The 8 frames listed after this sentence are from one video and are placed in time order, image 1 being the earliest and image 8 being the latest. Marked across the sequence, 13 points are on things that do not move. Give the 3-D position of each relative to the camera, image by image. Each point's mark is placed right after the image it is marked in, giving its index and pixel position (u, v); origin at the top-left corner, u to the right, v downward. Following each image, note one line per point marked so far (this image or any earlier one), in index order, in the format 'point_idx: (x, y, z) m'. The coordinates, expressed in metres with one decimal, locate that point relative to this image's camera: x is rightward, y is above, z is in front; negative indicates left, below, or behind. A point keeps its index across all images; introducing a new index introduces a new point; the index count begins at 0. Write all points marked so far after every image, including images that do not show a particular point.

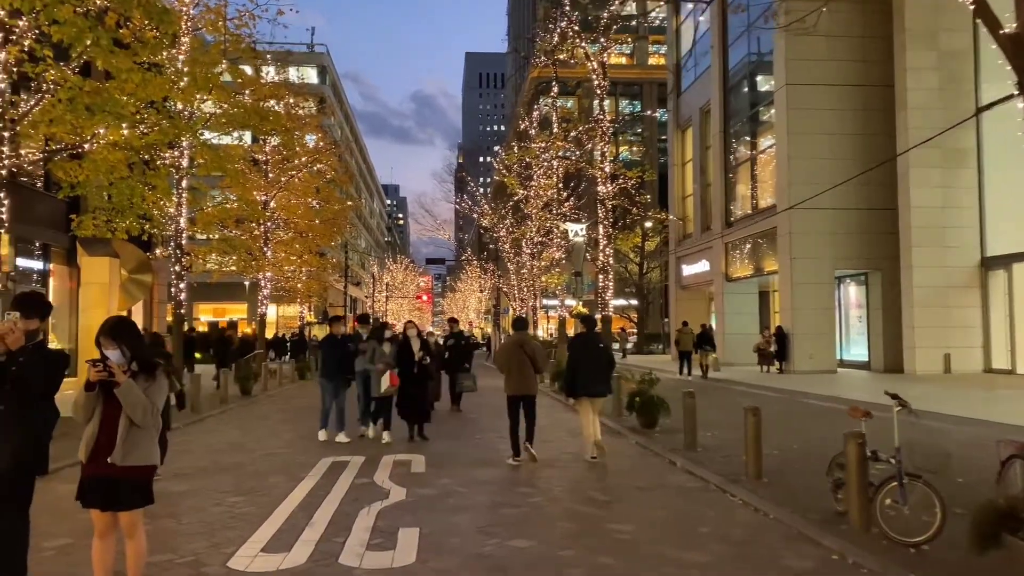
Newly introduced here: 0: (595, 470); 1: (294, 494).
0: (+0.9, -2.0, +8.9) m
1: (-1.9, -1.8, +7.3) m
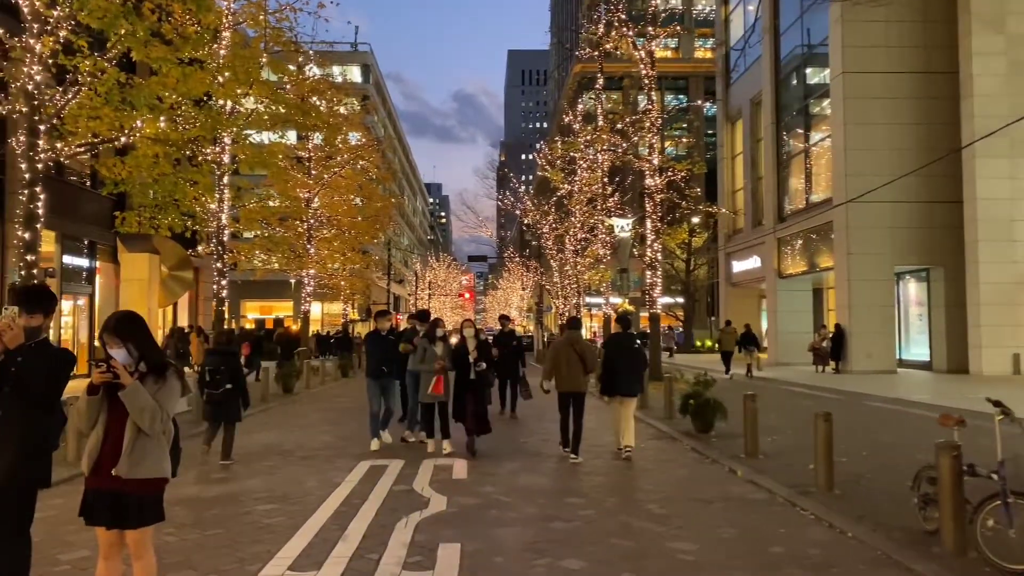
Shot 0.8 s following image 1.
0: (+1.4, -1.9, +8.3) m
1: (-1.5, -1.8, +6.8) m
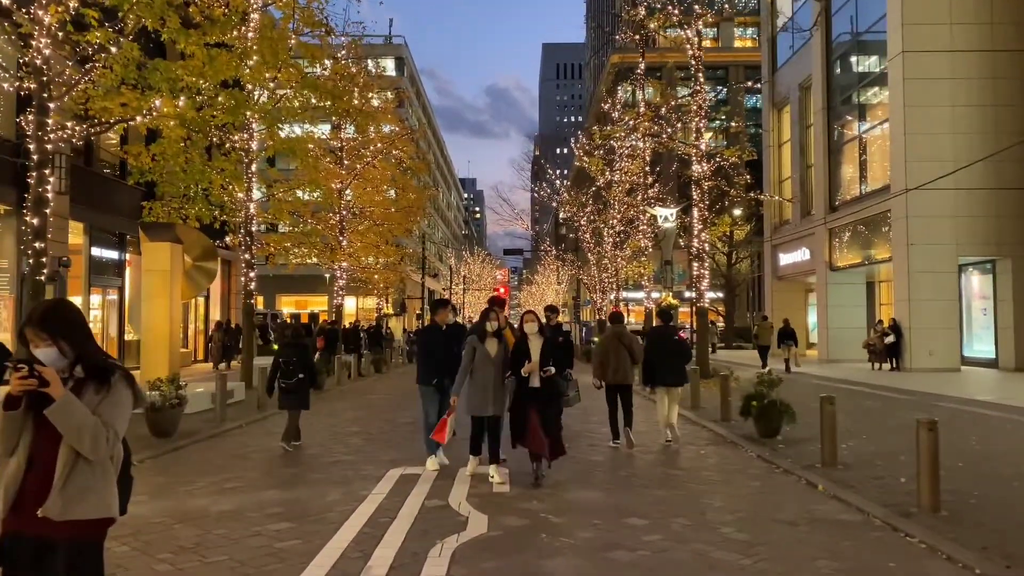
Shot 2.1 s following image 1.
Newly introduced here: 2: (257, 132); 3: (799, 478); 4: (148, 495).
0: (+1.8, -1.8, +7.2) m
1: (-1.2, -1.7, +5.9) m
2: (-6.3, +3.8, +19.7) m
3: (+2.8, -1.8, +7.8) m
4: (-3.2, -1.8, +7.1) m
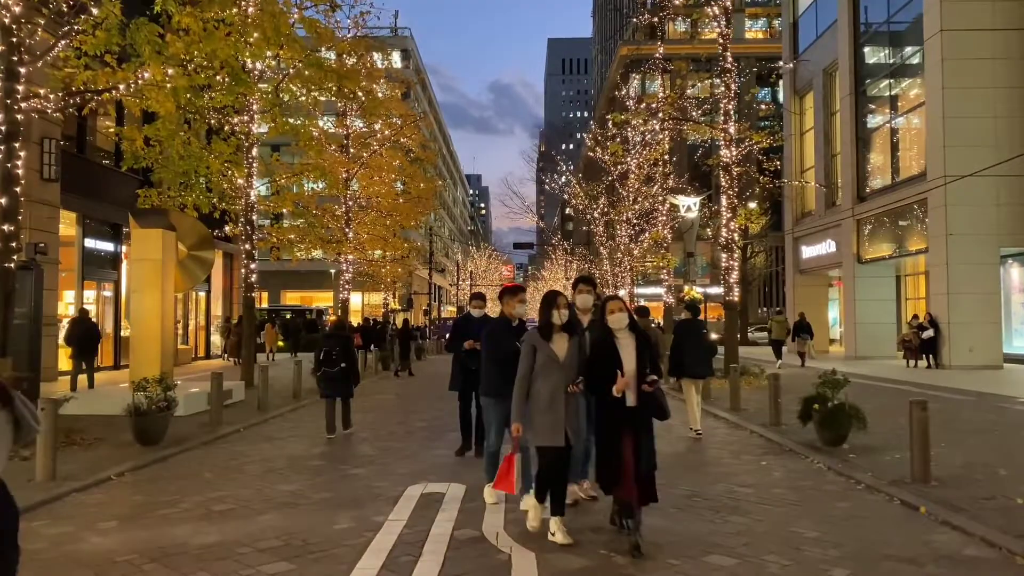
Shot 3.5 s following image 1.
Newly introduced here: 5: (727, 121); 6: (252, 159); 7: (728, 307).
0: (+2.2, -1.7, +6.0) m
1: (-0.9, -1.6, +4.7) m
2: (-5.9, +4.0, +18.6) m
3: (+3.1, -1.7, +6.7) m
4: (-2.9, -1.7, +5.9) m
5: (+5.2, +4.0, +19.7) m
6: (-6.1, +3.0, +18.9) m
7: (+5.2, -0.5, +19.4) m
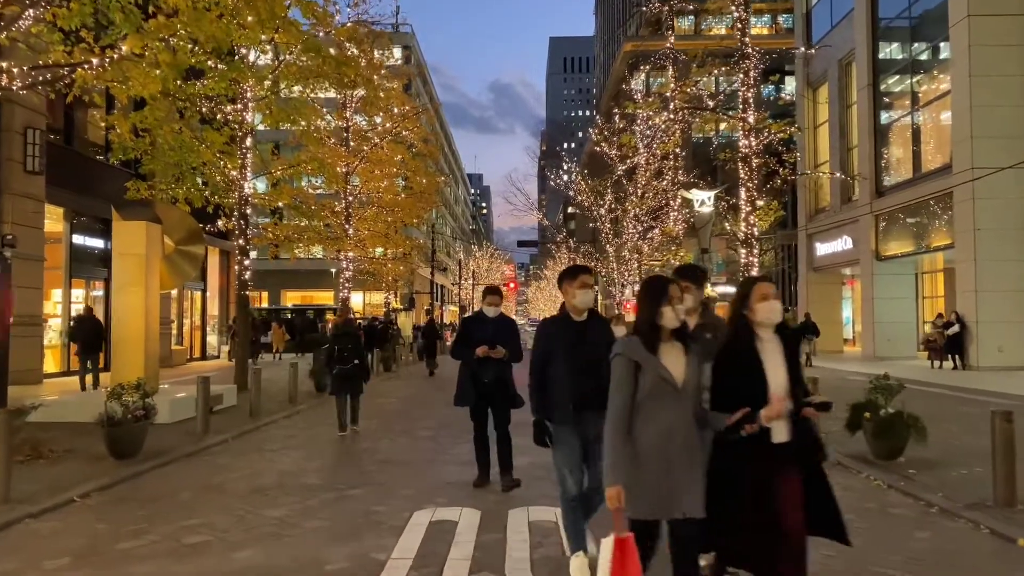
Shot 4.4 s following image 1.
0: (+2.3, -1.6, +5.1) m
1: (-0.7, -1.5, +3.8) m
2: (-5.7, +4.0, +17.6) m
3: (+3.3, -1.7, +5.7) m
4: (-2.7, -1.6, +5.0) m
5: (+5.4, +4.1, +18.7) m
6: (-5.9, +3.1, +18.0) m
7: (+5.3, -0.4, +18.5) m
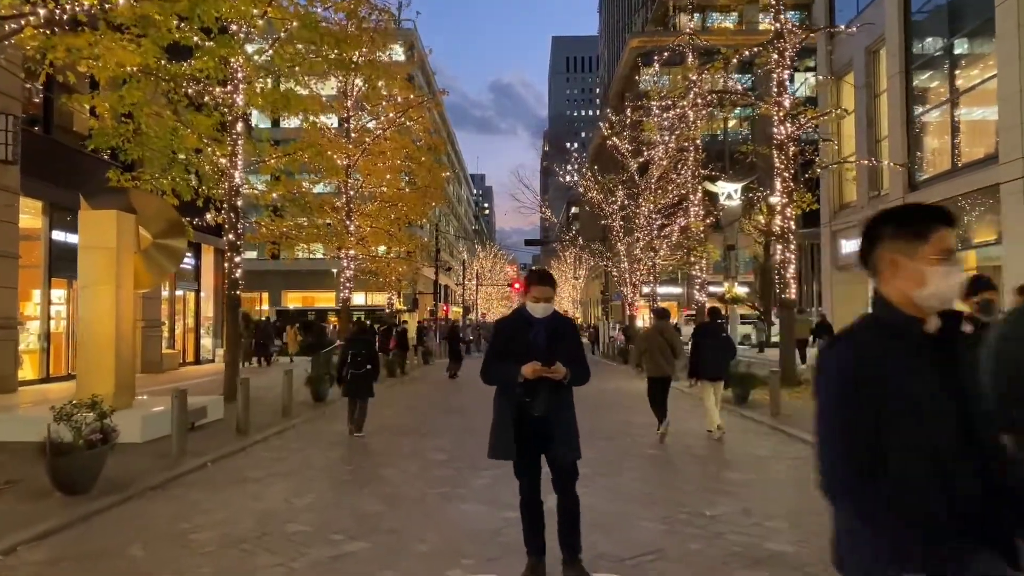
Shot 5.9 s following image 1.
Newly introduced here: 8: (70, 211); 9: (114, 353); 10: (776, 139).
0: (+2.6, -1.6, +3.6) m
1: (-0.4, -1.5, +2.3) m
2: (-5.4, +4.0, +16.2) m
3: (+3.5, -1.6, +4.2) m
4: (-2.4, -1.6, +3.5) m
5: (+5.7, +4.1, +17.2) m
6: (-5.6, +3.1, +16.5) m
7: (+5.7, -0.4, +17.0) m
8: (-10.6, +1.9, +19.5) m
9: (-4.9, -0.8, +10.1) m
10: (+5.6, +3.2, +17.3) m
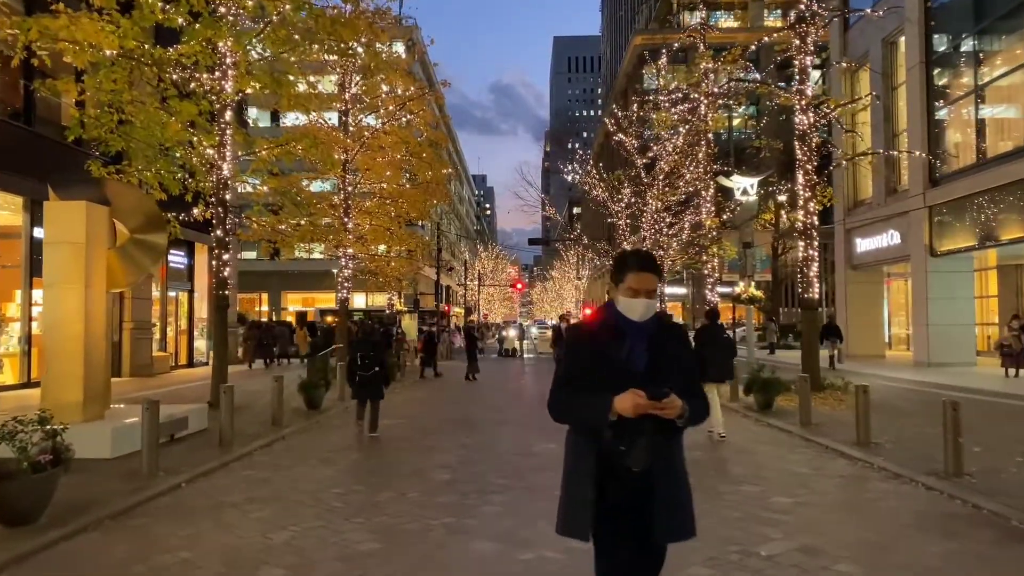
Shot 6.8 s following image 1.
0: (+2.7, -1.6, +2.7) m
1: (-0.3, -1.5, +1.4) m
2: (-5.3, +4.0, +15.3) m
3: (+3.7, -1.6, +3.3) m
4: (-2.3, -1.6, +2.6) m
5: (+5.8, +4.1, +16.3) m
6: (-5.5, +3.1, +15.6) m
7: (+5.8, -0.4, +16.0) m
8: (-10.5, +1.9, +18.6) m
9: (-4.8, -0.8, +9.1) m
10: (+5.7, +3.2, +16.3) m
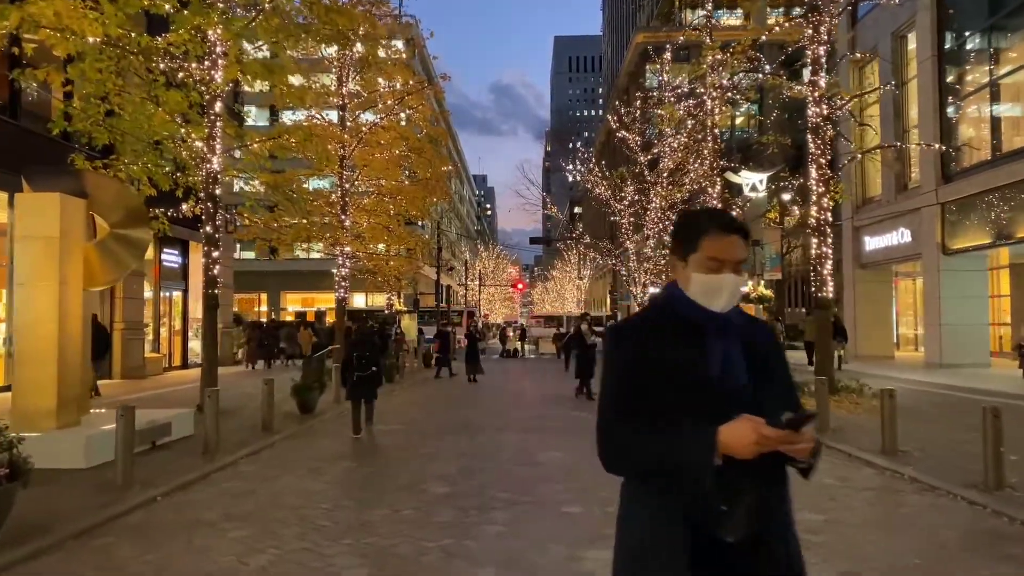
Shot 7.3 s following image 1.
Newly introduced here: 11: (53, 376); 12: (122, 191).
0: (+2.7, -1.6, +2.1) m
1: (-0.3, -1.5, +0.8) m
2: (-5.2, +4.1, +14.7) m
3: (+3.7, -1.6, +2.7) m
4: (-2.3, -1.6, +2.0) m
5: (+5.9, +4.2, +15.7) m
6: (-5.4, +3.1, +15.0) m
7: (+5.8, -0.3, +15.4) m
8: (-10.5, +1.9, +18.0) m
9: (-4.8, -0.8, +8.5) m
10: (+5.8, +3.2, +15.7) m
11: (-4.8, -0.9, +8.5) m
12: (-4.7, +1.2, +9.8) m
